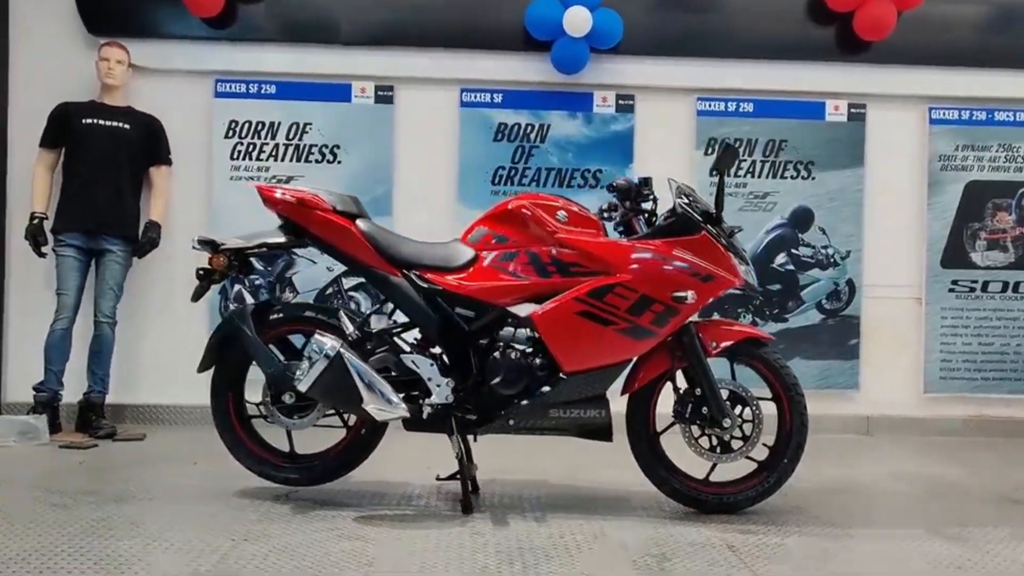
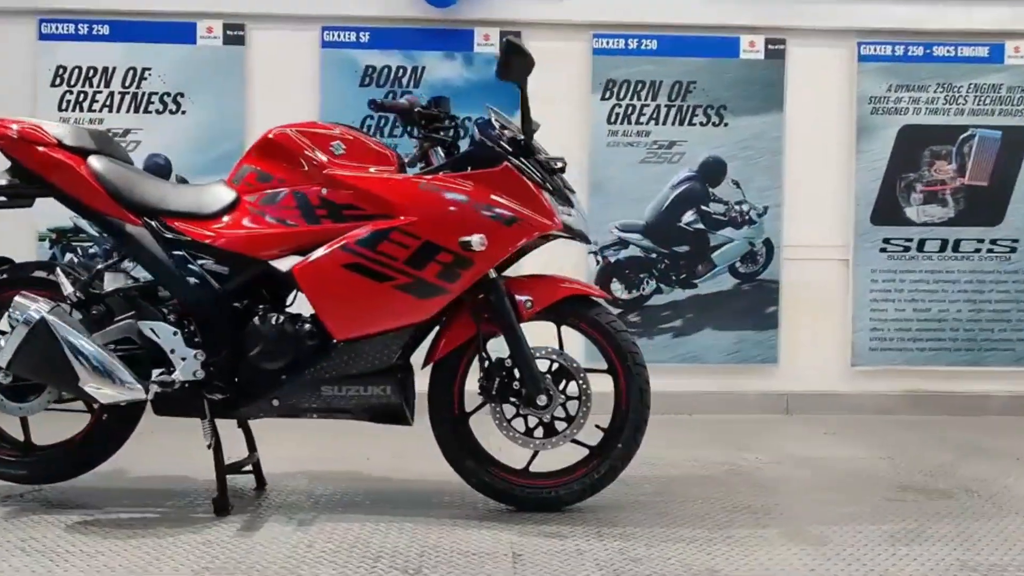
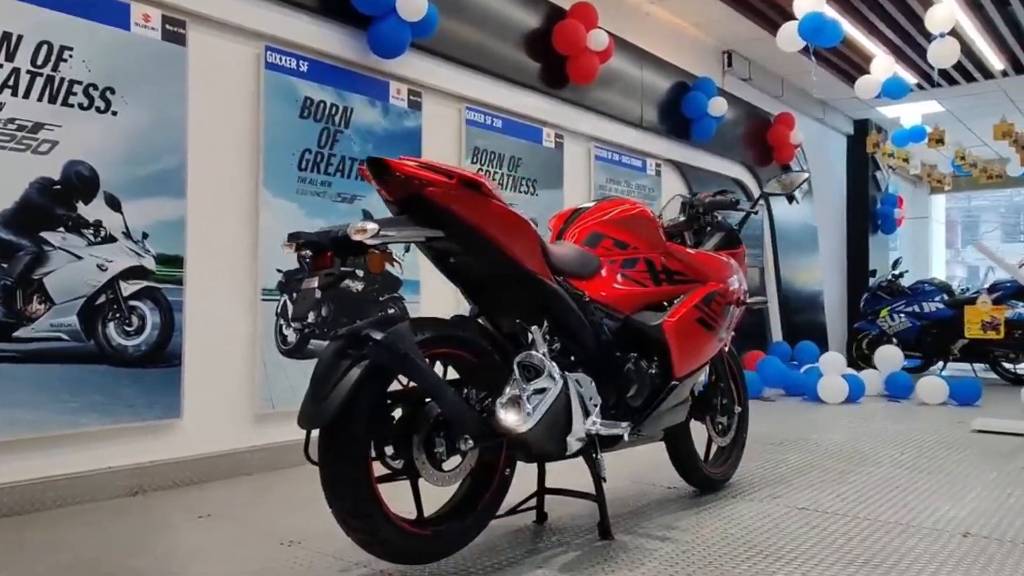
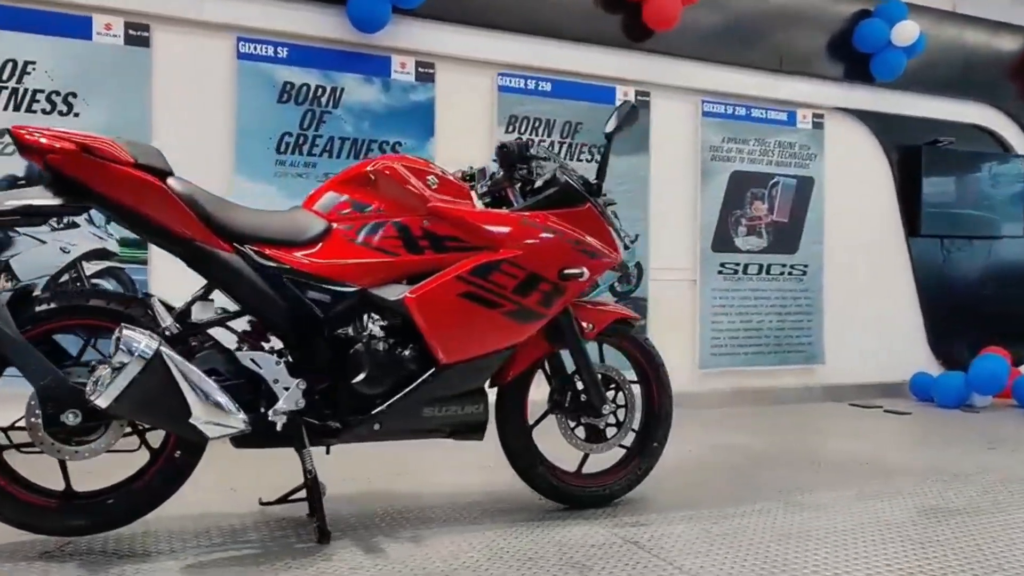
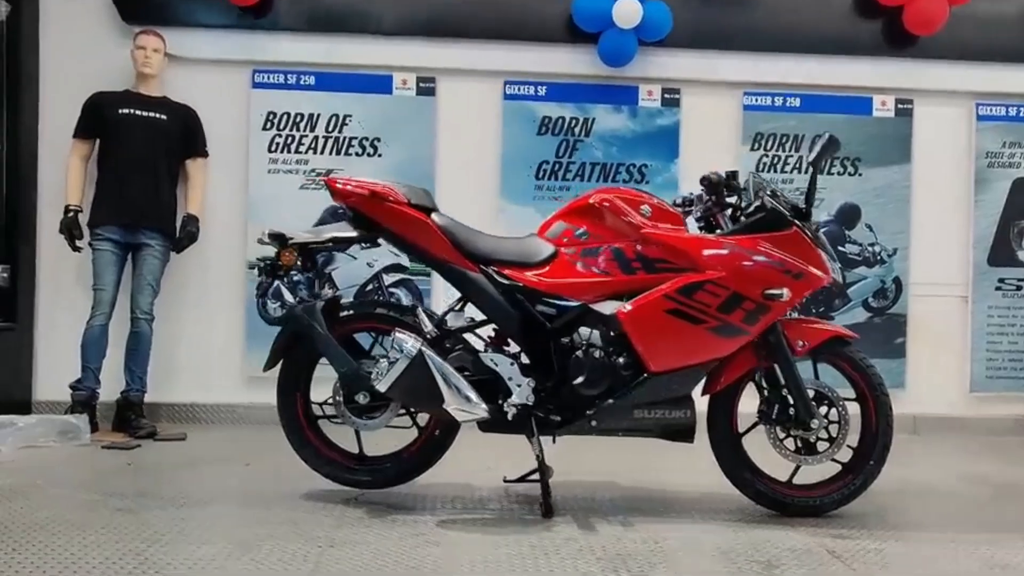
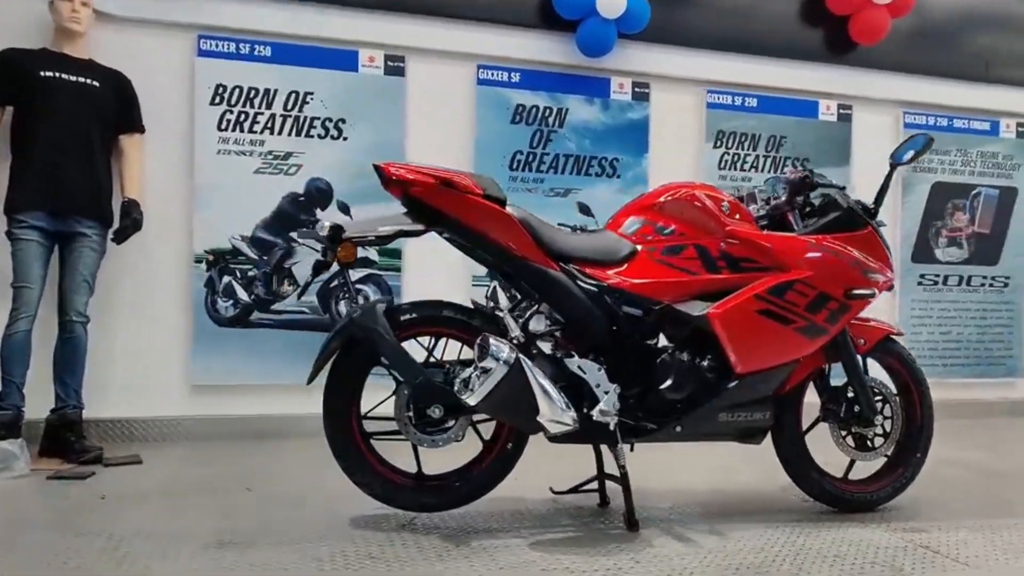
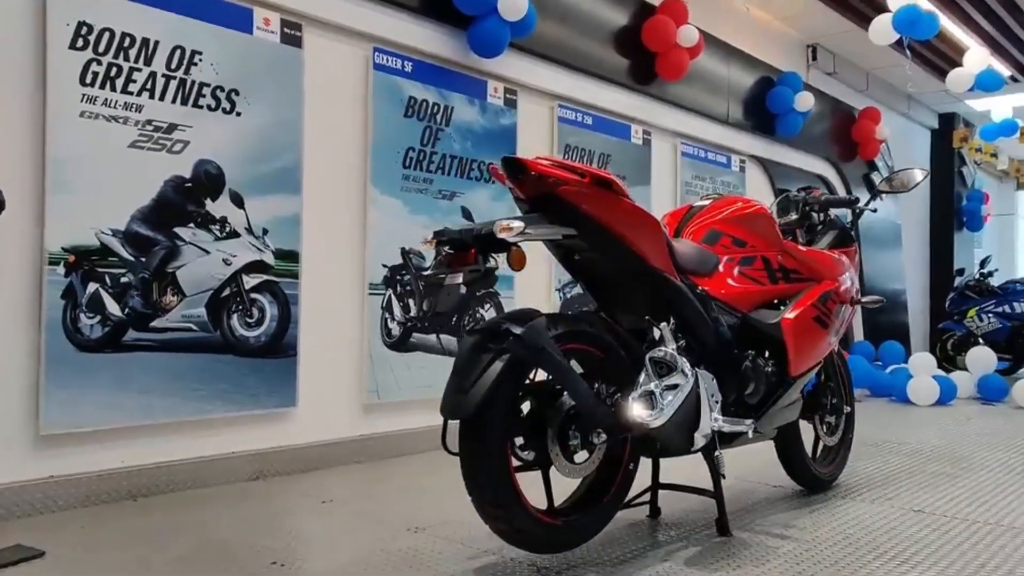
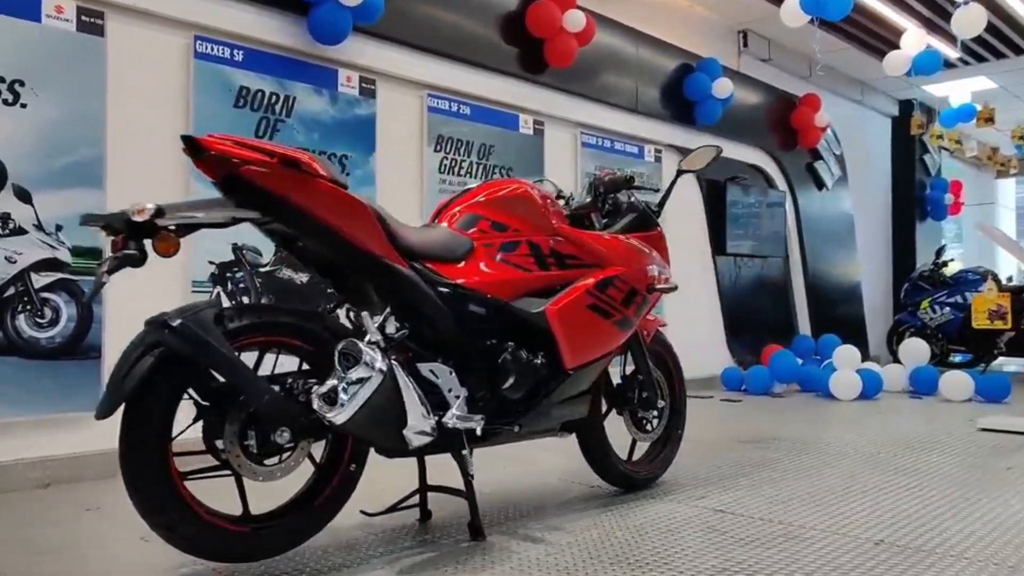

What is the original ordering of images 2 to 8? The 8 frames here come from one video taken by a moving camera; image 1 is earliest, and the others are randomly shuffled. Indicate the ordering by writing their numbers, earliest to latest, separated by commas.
5, 6, 7, 3, 8, 4, 2
